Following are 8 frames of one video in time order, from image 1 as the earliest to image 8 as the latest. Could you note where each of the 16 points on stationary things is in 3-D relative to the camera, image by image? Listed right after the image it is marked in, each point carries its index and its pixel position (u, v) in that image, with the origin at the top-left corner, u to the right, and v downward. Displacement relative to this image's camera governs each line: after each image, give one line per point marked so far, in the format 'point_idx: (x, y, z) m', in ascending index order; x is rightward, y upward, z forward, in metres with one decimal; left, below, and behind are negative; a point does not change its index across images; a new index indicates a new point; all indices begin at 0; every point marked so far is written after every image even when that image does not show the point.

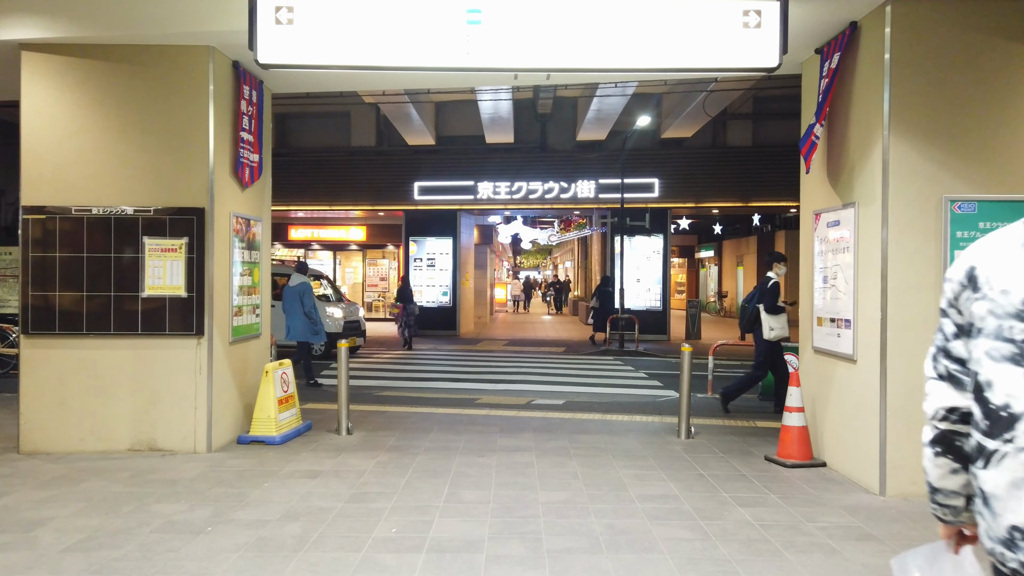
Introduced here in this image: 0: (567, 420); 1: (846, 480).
0: (+0.6, -1.5, +8.6) m
1: (+2.7, -1.6, +6.0) m
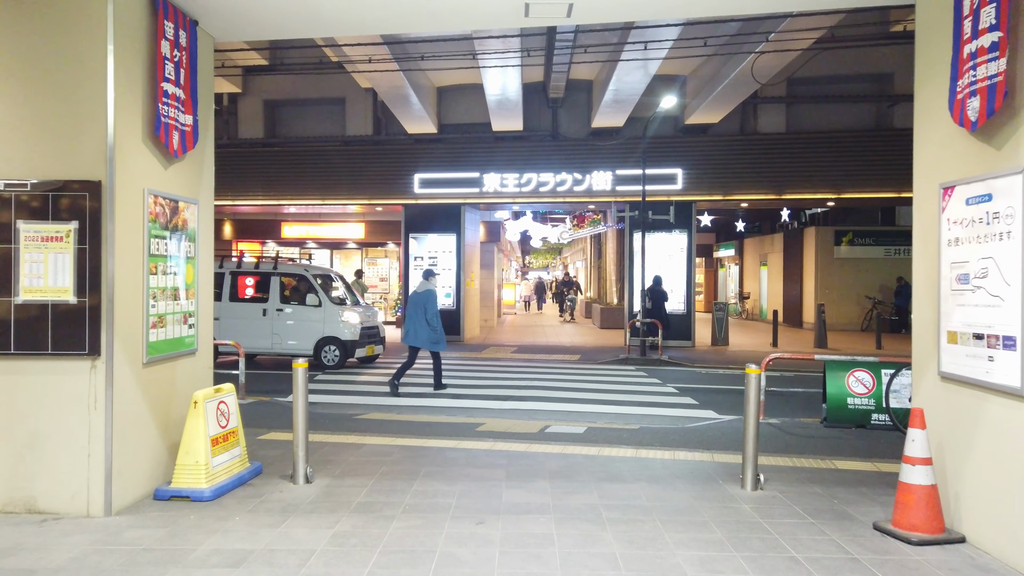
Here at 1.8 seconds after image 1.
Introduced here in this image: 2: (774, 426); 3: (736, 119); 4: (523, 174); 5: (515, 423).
0: (+0.7, -1.5, +6.8) m
1: (+2.8, -1.6, +4.1) m
2: (+3.1, -1.6, +8.7) m
3: (+5.7, +4.3, +19.0) m
4: (+0.3, +3.0, +19.7) m
5: (+0.1, -1.6, +9.0) m
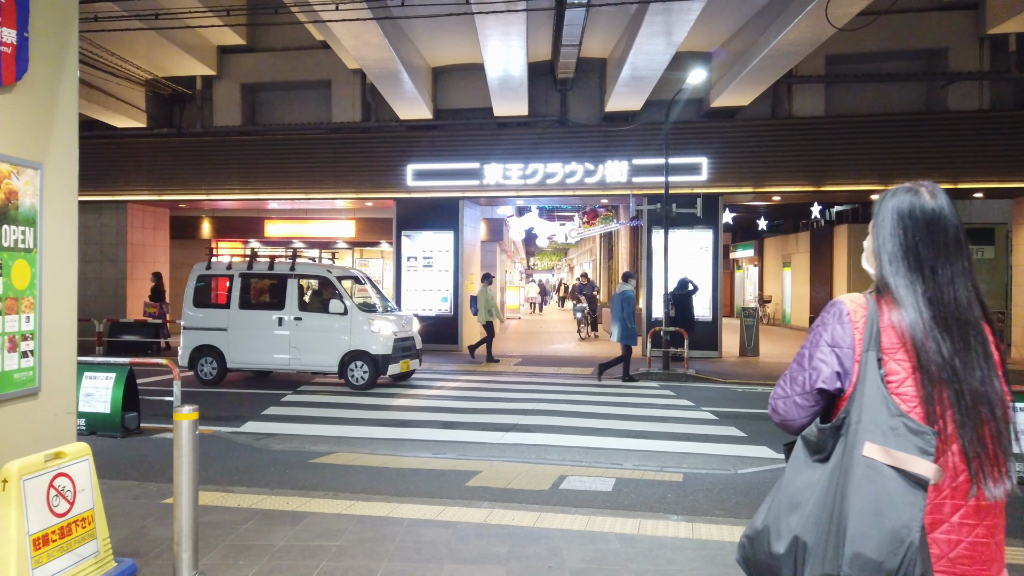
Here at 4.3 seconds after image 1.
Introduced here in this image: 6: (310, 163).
0: (+0.7, -1.6, +4.7) m
1: (+2.8, -1.6, +2.0) m
2: (+3.1, -1.7, +6.6) m
3: (+5.8, +4.2, +16.9) m
4: (+0.4, +2.9, +17.6) m
5: (+0.1, -1.7, +6.9) m
6: (-5.1, +3.1, +18.6) m
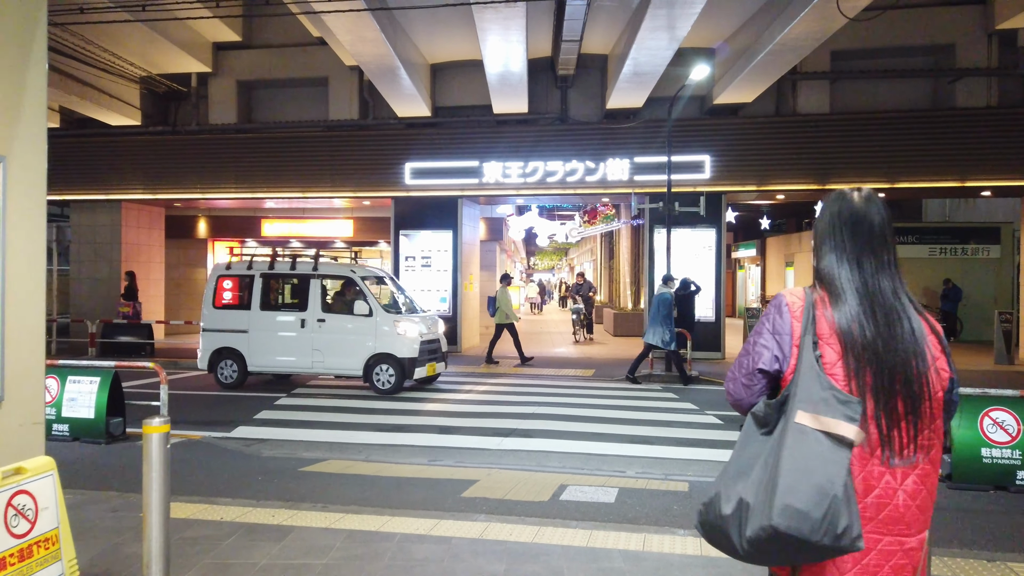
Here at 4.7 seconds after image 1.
0: (+0.7, -1.6, +4.4) m
1: (+2.7, -1.6, +1.8) m
2: (+3.1, -1.7, +6.3) m
3: (+5.8, +4.2, +16.6) m
4: (+0.4, +2.9, +17.3) m
5: (+0.1, -1.7, +6.6) m
6: (-5.1, +3.1, +18.3) m
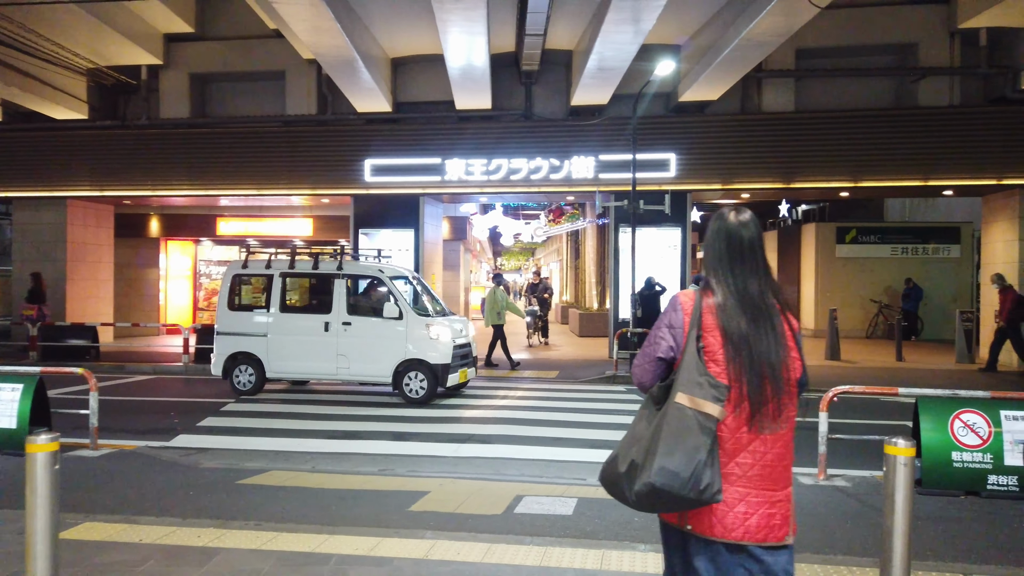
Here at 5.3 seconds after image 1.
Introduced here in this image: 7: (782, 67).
0: (+0.4, -1.6, +4.1) m
1: (+2.6, -1.6, +1.5) m
2: (+2.7, -1.7, +6.0) m
3: (+5.0, +4.2, +16.5) m
4: (-0.5, +2.9, +17.0) m
5: (-0.3, -1.7, +6.2) m
6: (-5.9, +3.1, +17.7) m
7: (+5.9, +4.8, +16.3) m
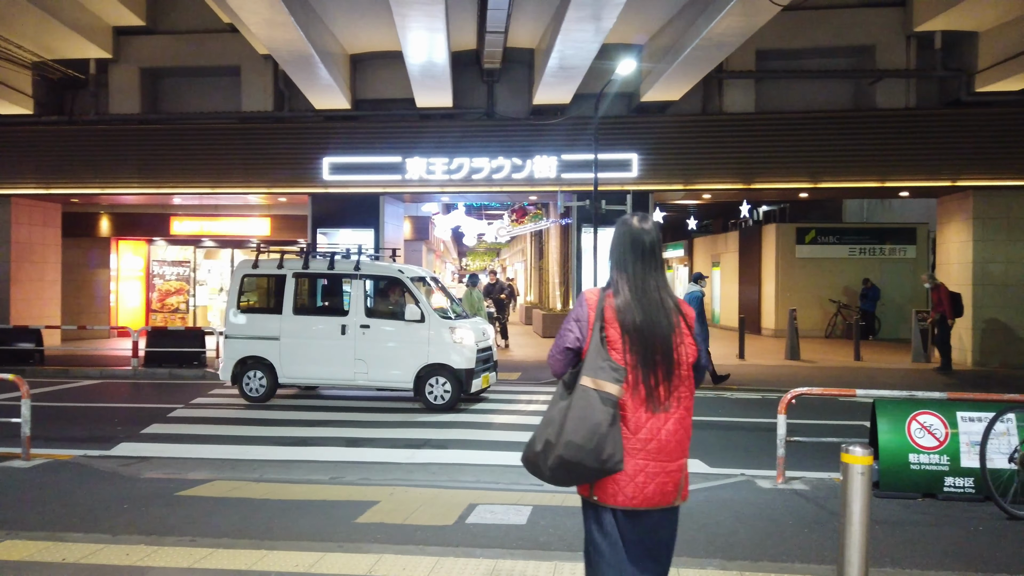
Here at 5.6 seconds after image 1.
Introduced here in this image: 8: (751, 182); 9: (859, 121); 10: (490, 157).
0: (+0.1, -1.6, +3.9) m
1: (+2.4, -1.6, +1.4) m
2: (+2.4, -1.7, +6.0) m
3: (+4.1, +4.2, +16.5) m
4: (-1.3, +2.9, +16.8) m
5: (-0.7, -1.7, +6.0) m
6: (-6.8, +3.1, +17.3) m
7: (+5.1, +4.8, +16.4) m
8: (+5.1, +2.3, +16.0) m
9: (+7.2, +3.5, +15.6) m
10: (-0.5, +2.9, +16.7) m
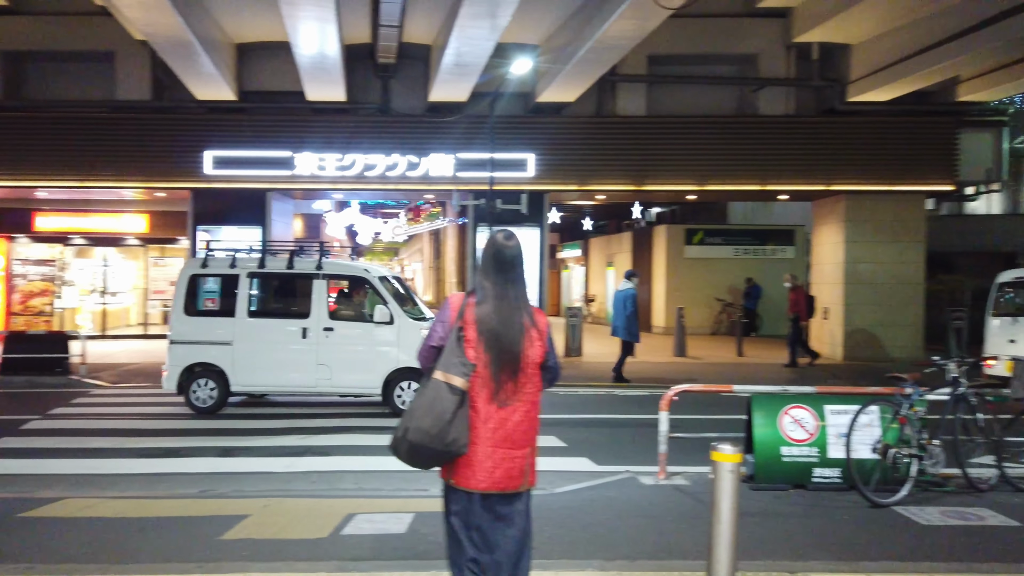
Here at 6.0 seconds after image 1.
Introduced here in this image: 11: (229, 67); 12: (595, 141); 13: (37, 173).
0: (-0.5, -1.6, +3.7) m
1: (+2.1, -1.6, +1.6) m
2: (+1.4, -1.7, +6.1) m
3: (+1.8, +4.3, +16.7) m
4: (-3.6, +2.9, +16.3) m
5: (-1.6, -1.7, +5.7) m
6: (-9.2, +3.1, +16.1) m
7: (+2.7, +4.9, +16.8) m
8: (+2.9, +2.3, +16.3) m
9: (+5.0, +3.5, +16.2) m
10: (-2.8, +2.9, +16.3) m
11: (-6.0, +4.7, +15.9) m
12: (+1.8, +3.2, +16.3) m
13: (-10.3, +2.5, +16.1) m
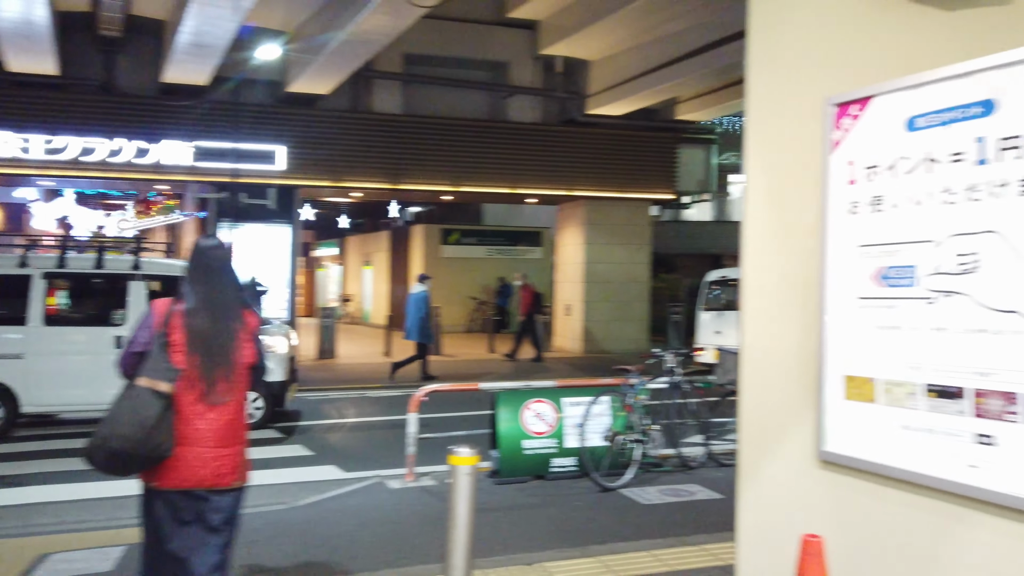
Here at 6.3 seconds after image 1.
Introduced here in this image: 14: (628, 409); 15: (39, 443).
0: (-1.7, -1.6, +3.2) m
1: (+1.4, -1.6, +2.0) m
2: (-0.6, -1.7, +6.0) m
3: (-3.6, +4.3, +16.3) m
4: (-8.6, +2.9, +14.2) m
5: (-3.4, -1.7, +4.8) m
6: (-13.8, +3.0, +12.2) m
7: (-2.7, +4.9, +16.6) m
8: (-2.5, +2.3, +16.2) m
9: (-0.4, +3.5, +16.8) m
10: (-7.9, +2.9, +14.5) m
11: (-10.8, +4.7, +13.0) m
12: (-3.5, +3.2, +15.9) m
13: (-14.9, +2.4, +11.9) m
14: (+1.0, -1.1, +6.6) m
15: (-5.3, -1.8, +8.4) m
